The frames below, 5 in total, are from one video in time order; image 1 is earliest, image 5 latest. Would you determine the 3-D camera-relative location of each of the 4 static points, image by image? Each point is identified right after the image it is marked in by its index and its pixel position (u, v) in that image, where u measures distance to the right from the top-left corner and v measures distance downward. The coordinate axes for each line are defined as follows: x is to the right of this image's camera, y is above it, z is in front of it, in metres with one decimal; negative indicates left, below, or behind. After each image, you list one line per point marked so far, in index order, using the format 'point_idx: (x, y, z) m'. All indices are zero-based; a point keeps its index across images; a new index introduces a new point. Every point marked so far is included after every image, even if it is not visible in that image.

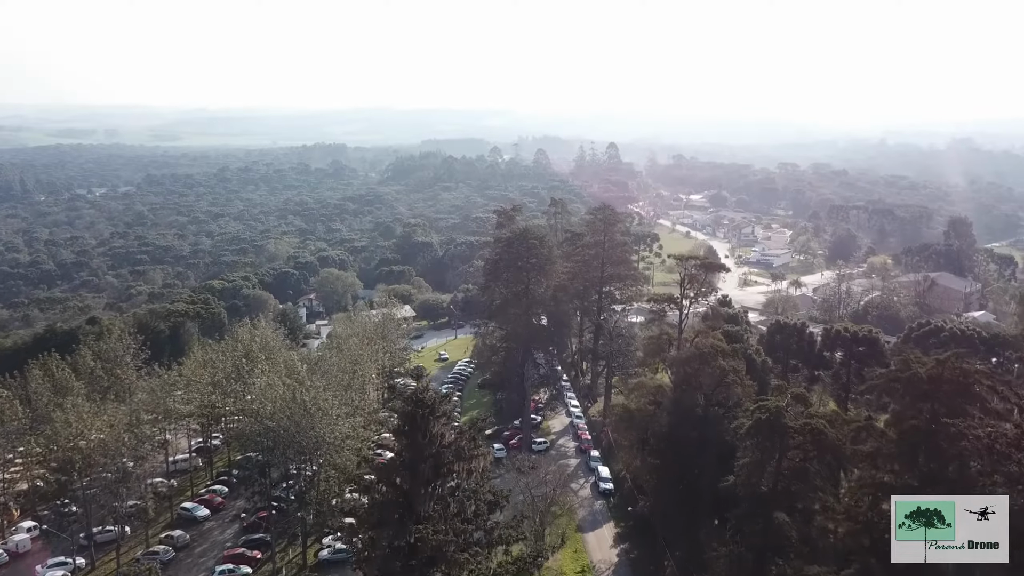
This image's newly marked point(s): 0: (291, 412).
0: (-5.3, -2.9, +19.1) m
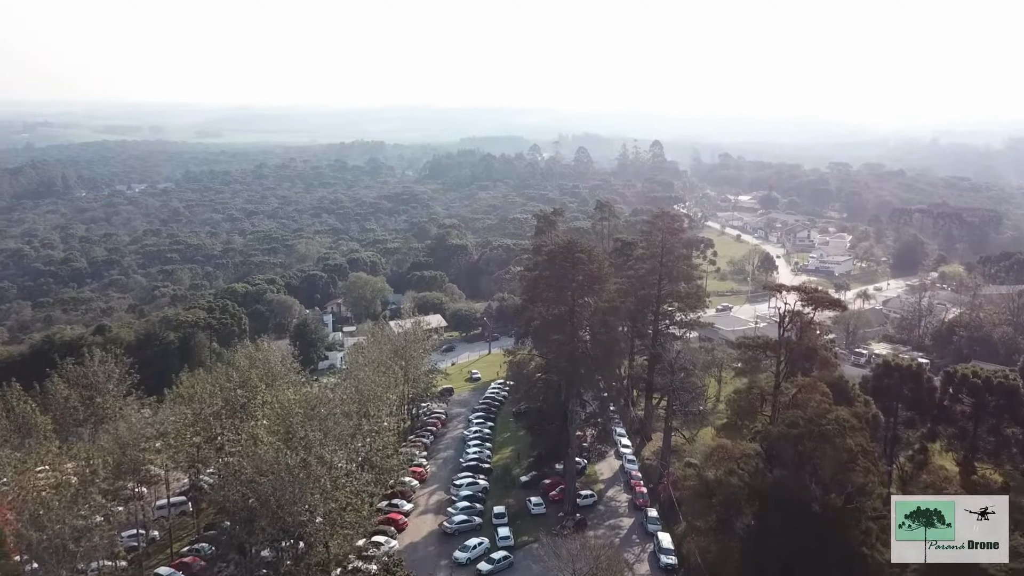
0: (-4.5, -3.5, +15.2) m
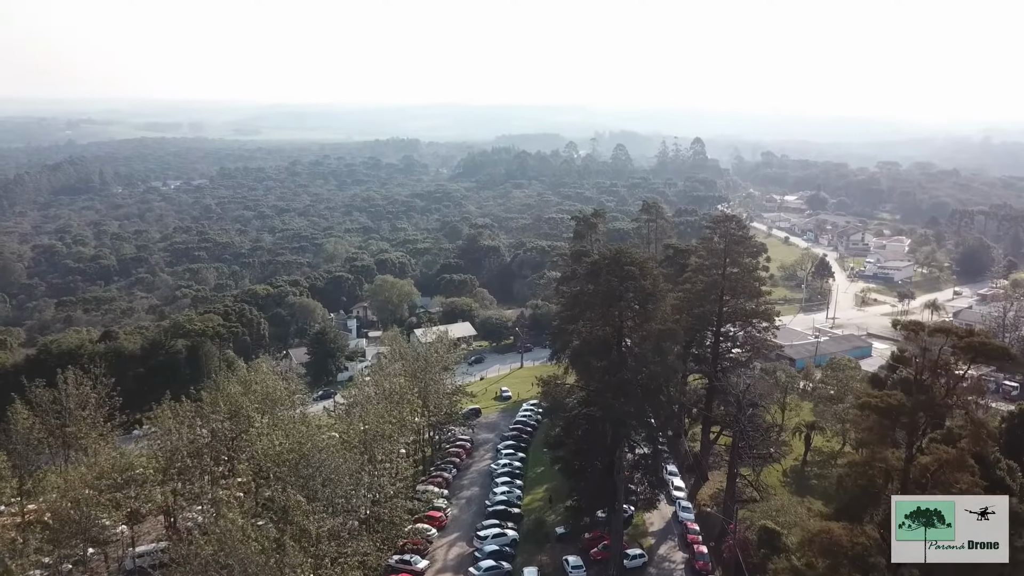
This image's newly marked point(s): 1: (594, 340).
0: (-4.0, -3.9, +11.8) m
1: (+2.0, -1.2, +19.6) m
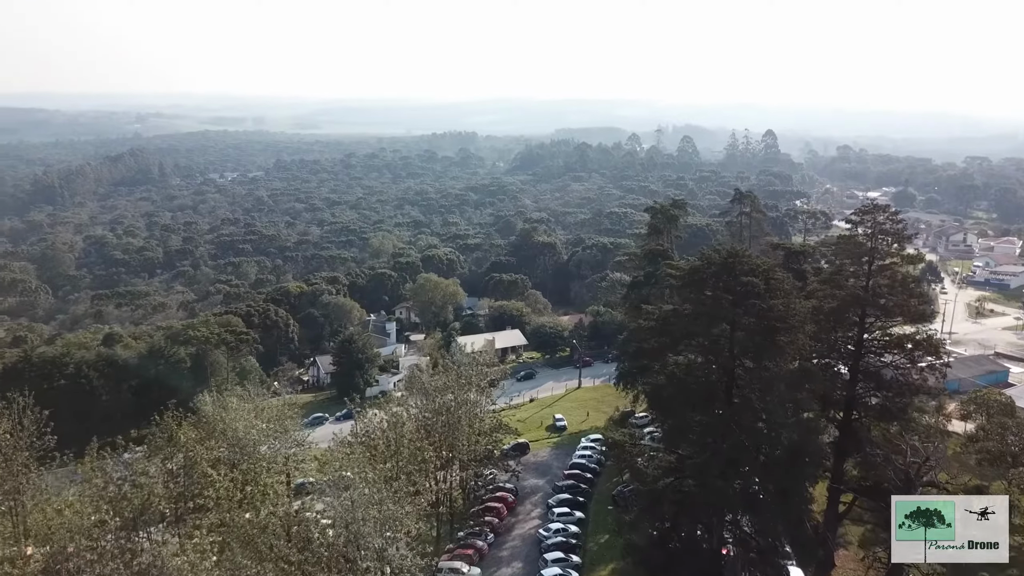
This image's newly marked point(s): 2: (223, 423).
0: (-3.6, -4.1, +6.2) m
1: (+3.0, -1.5, +13.5) m
2: (-6.3, -2.7, +17.9) m
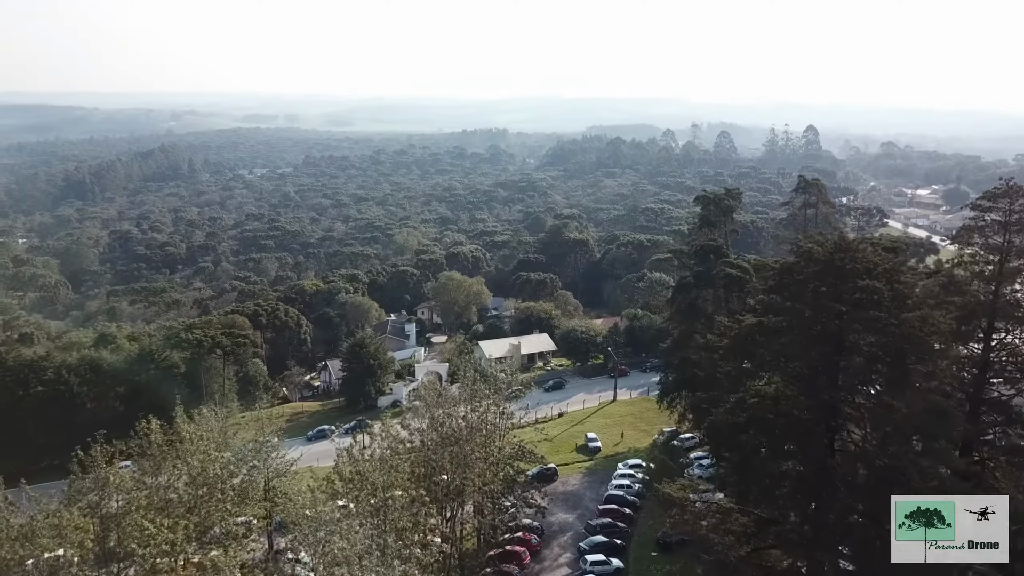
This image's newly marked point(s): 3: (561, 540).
0: (-3.6, -4.1, +3.0) m
1: (+3.2, -1.6, +10.0) m
2: (-5.9, -2.7, +14.7) m
3: (+1.1, -5.7, +18.4) m
